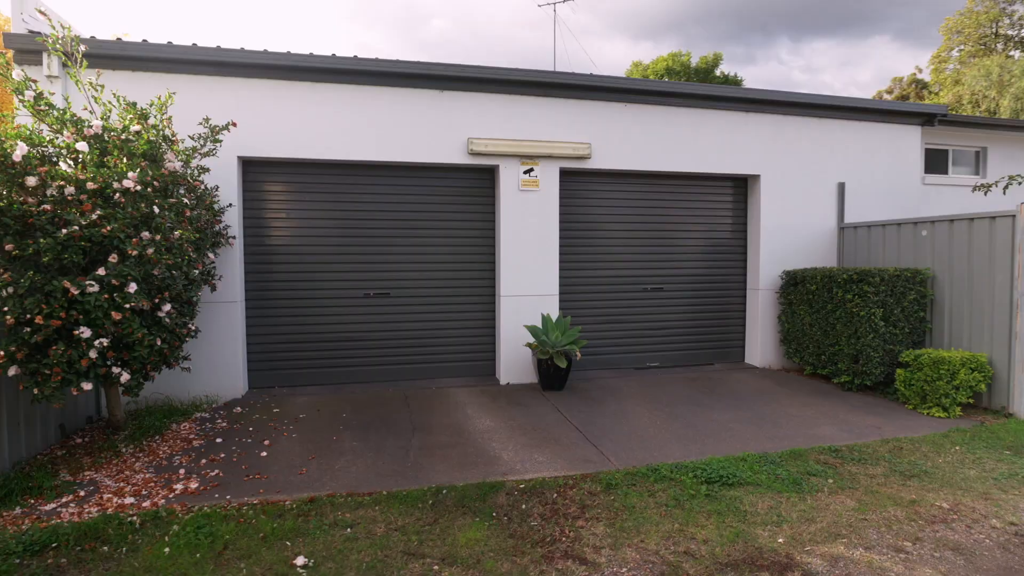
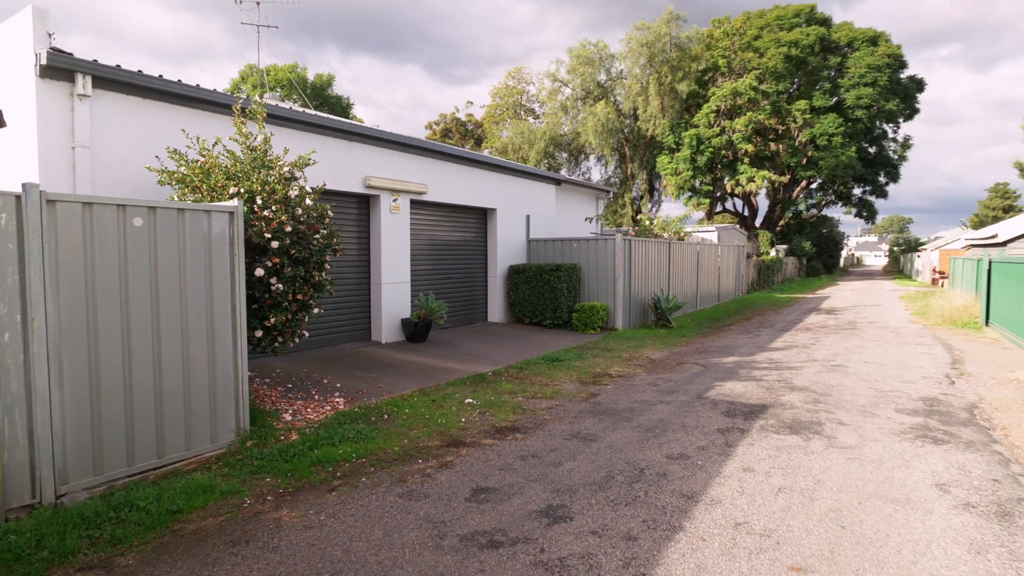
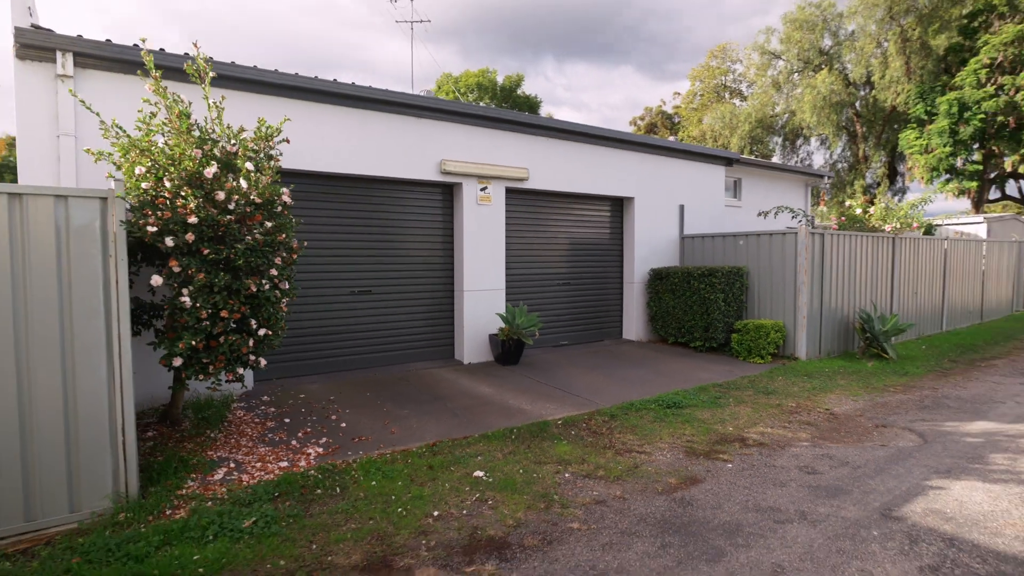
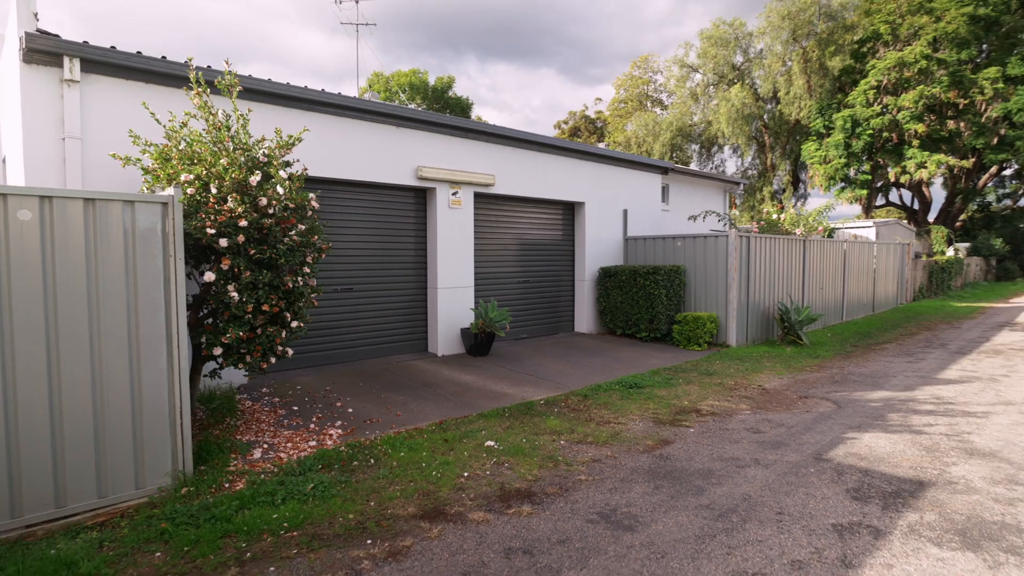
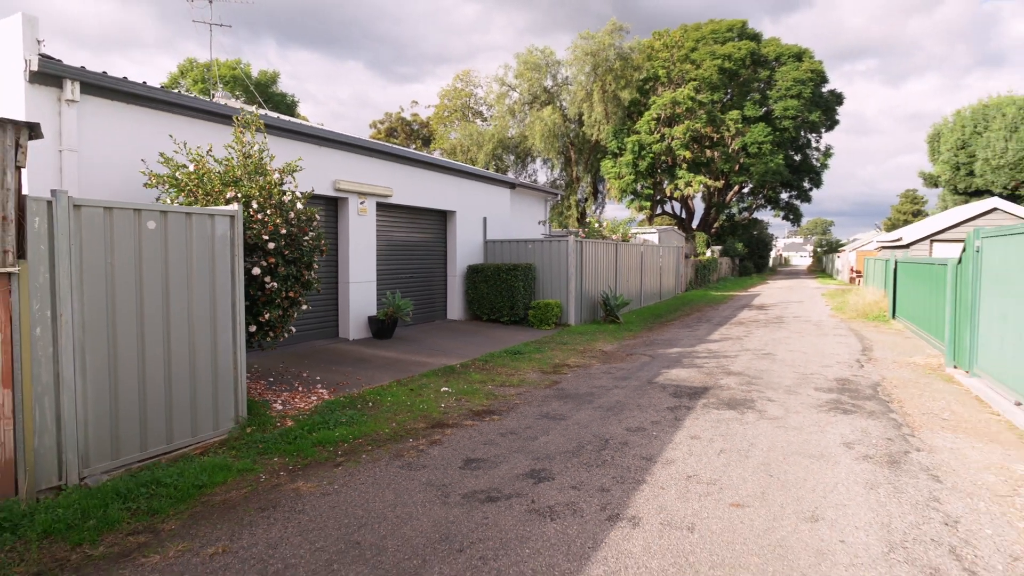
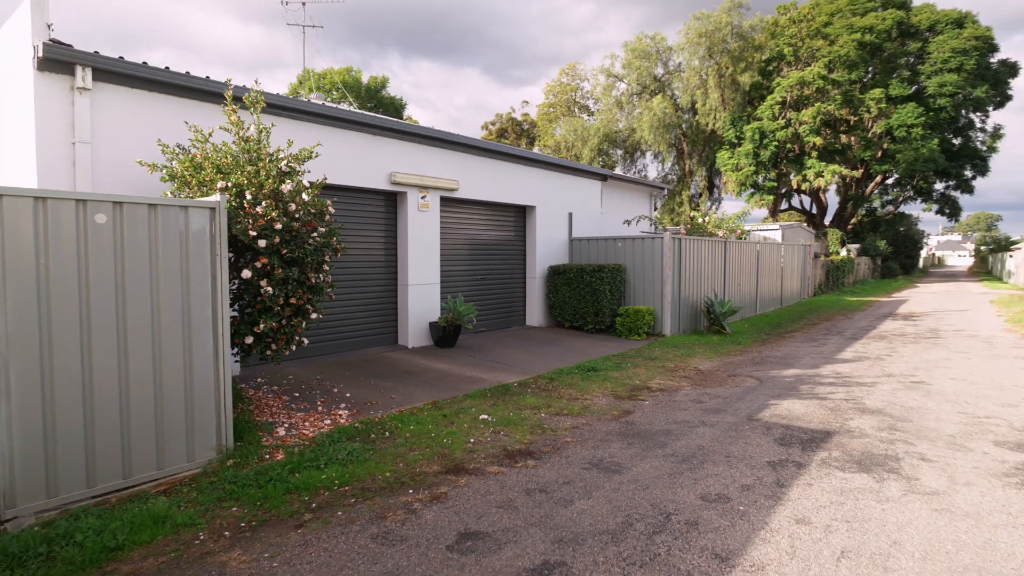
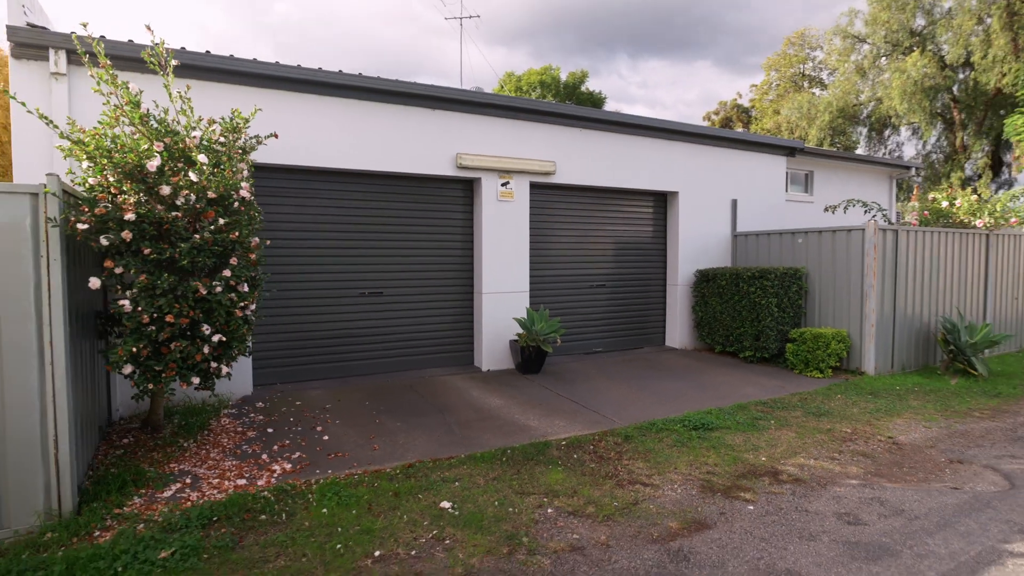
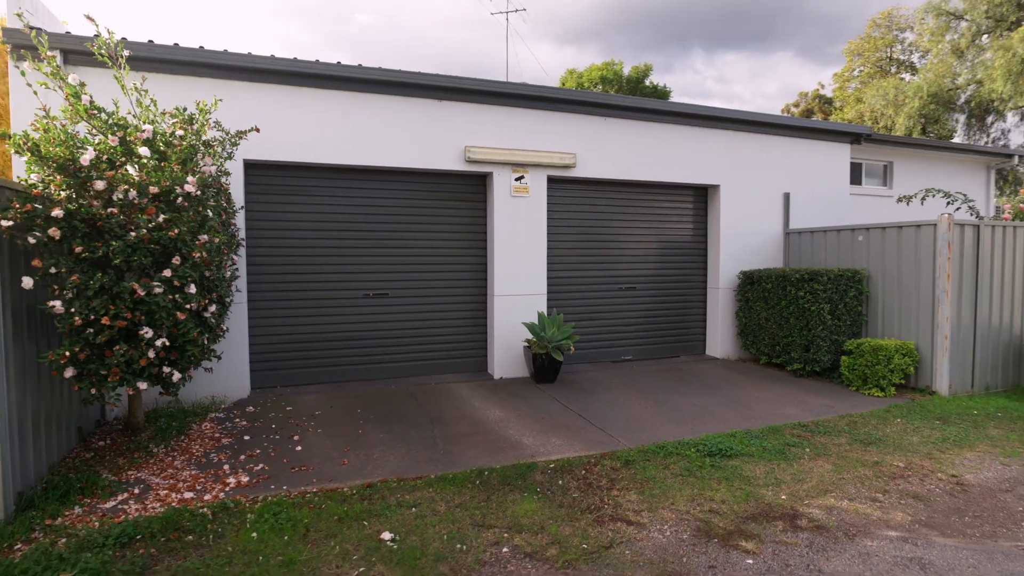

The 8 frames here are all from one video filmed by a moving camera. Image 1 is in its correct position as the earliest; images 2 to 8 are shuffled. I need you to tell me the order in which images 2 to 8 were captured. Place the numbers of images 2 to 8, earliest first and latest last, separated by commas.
8, 7, 3, 4, 6, 2, 5
